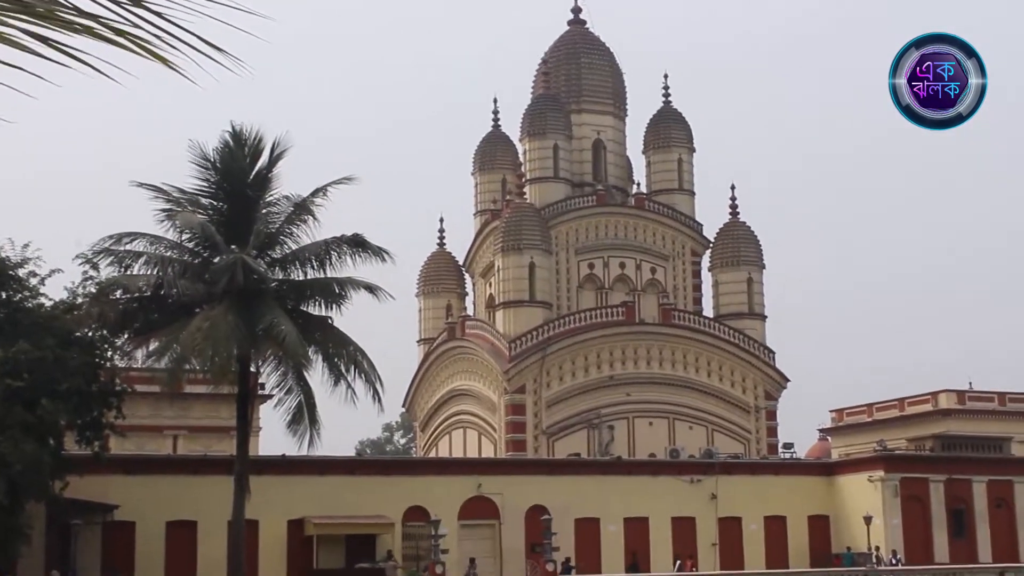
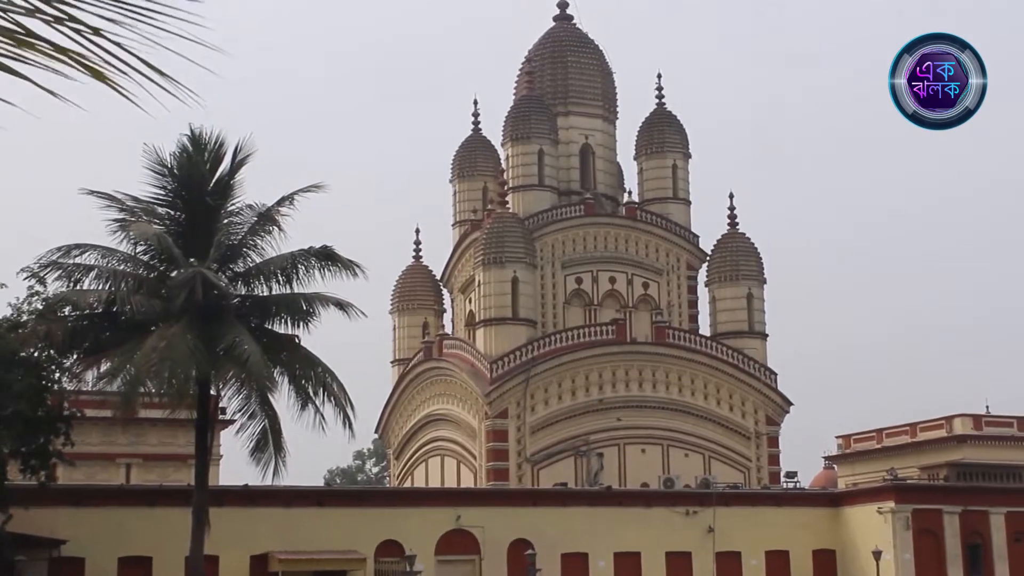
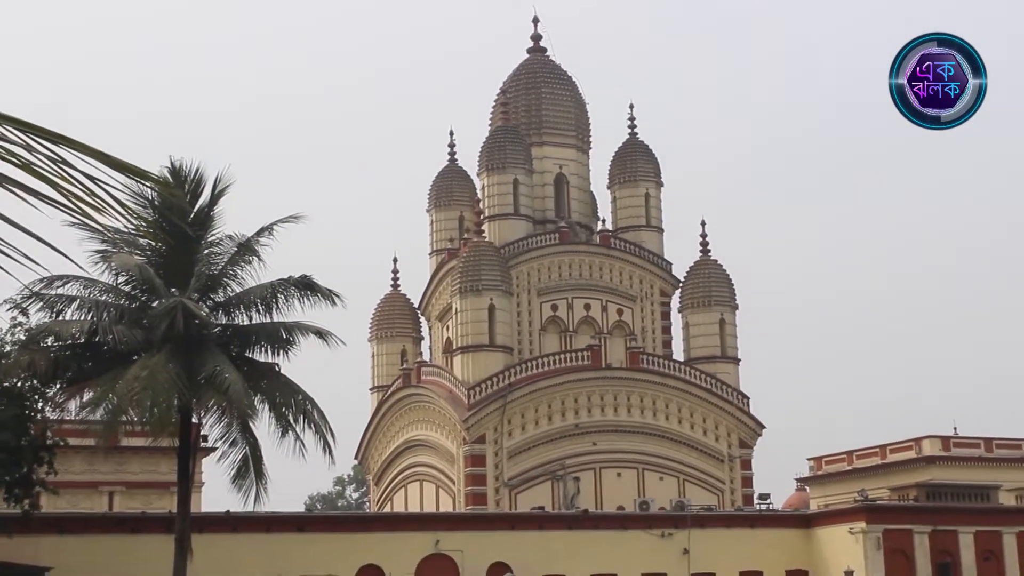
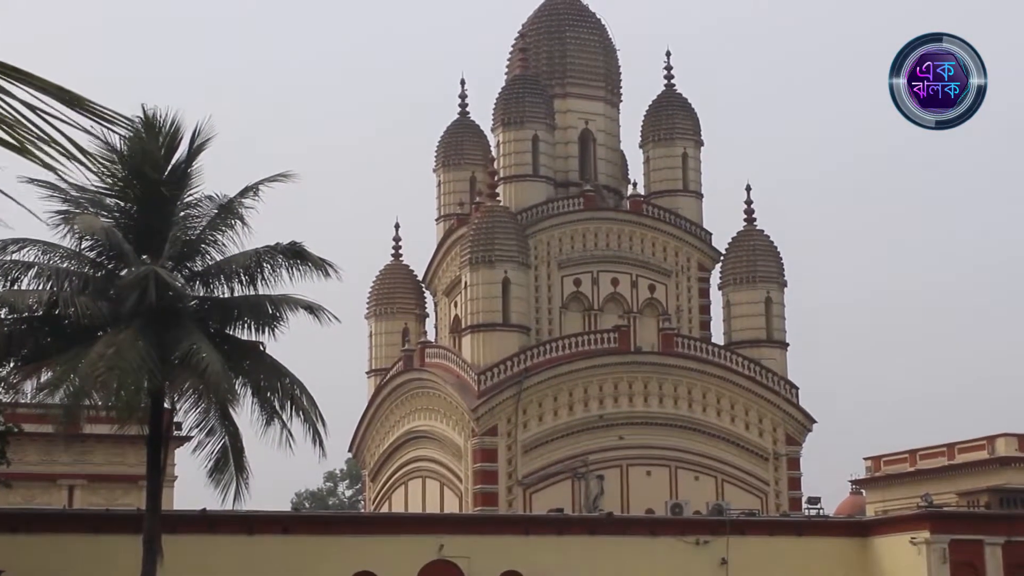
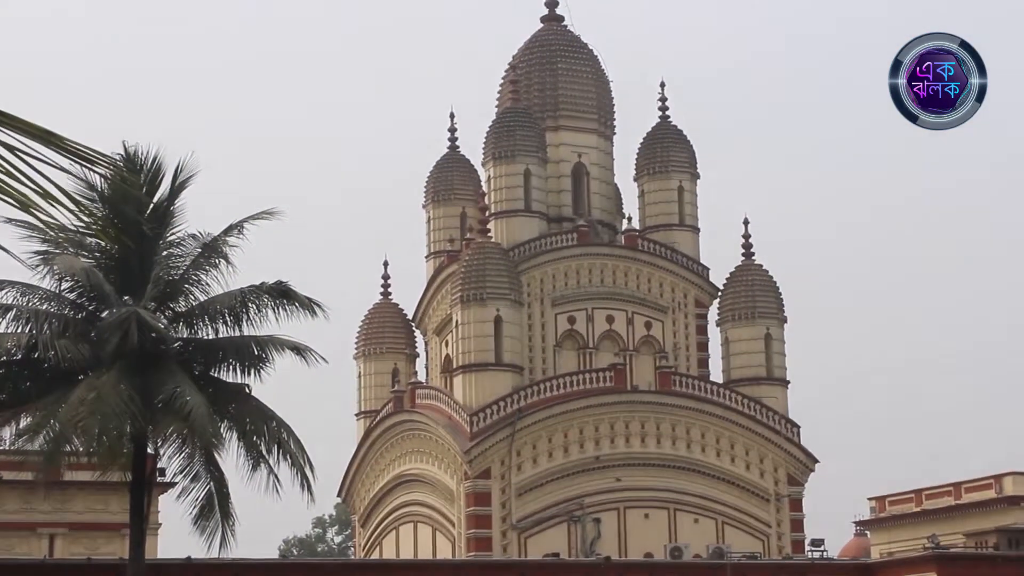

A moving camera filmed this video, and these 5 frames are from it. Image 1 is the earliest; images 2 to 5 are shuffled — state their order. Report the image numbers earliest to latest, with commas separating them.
2, 4, 5, 3
